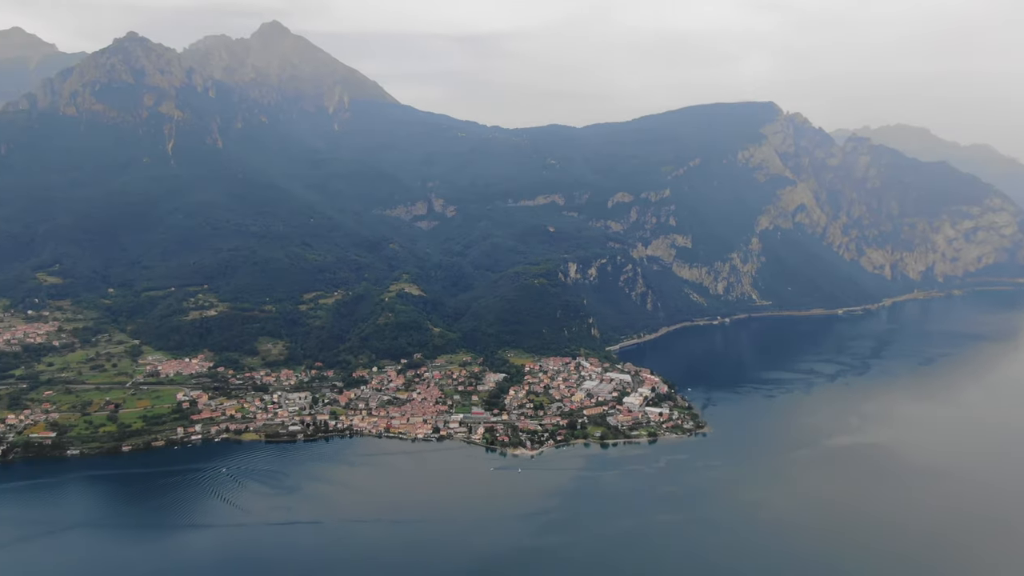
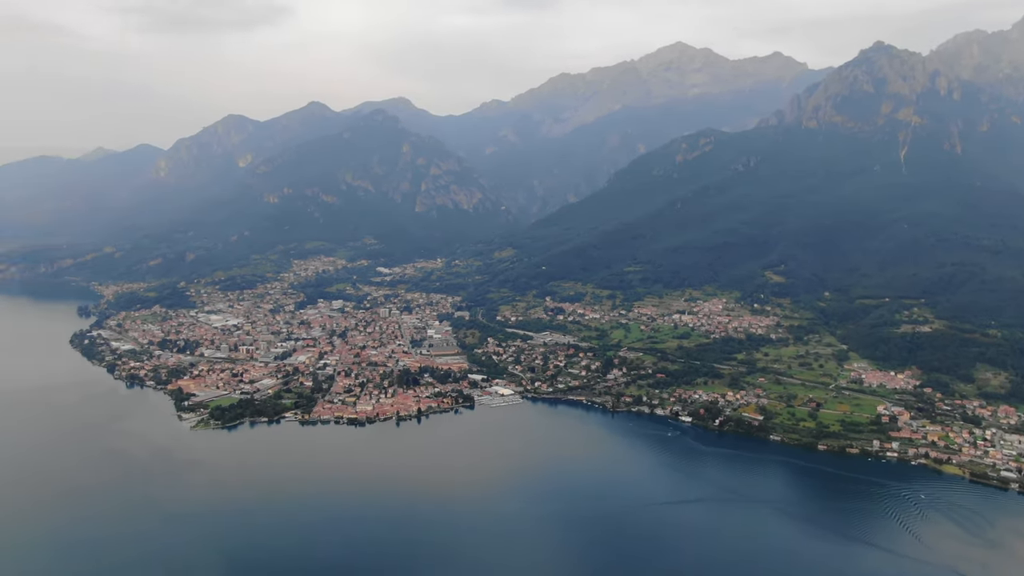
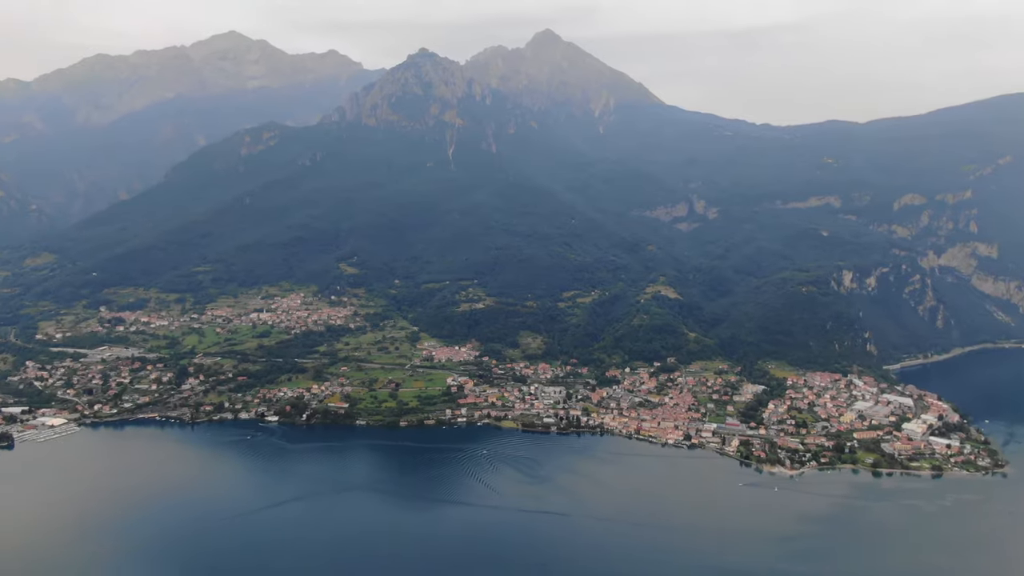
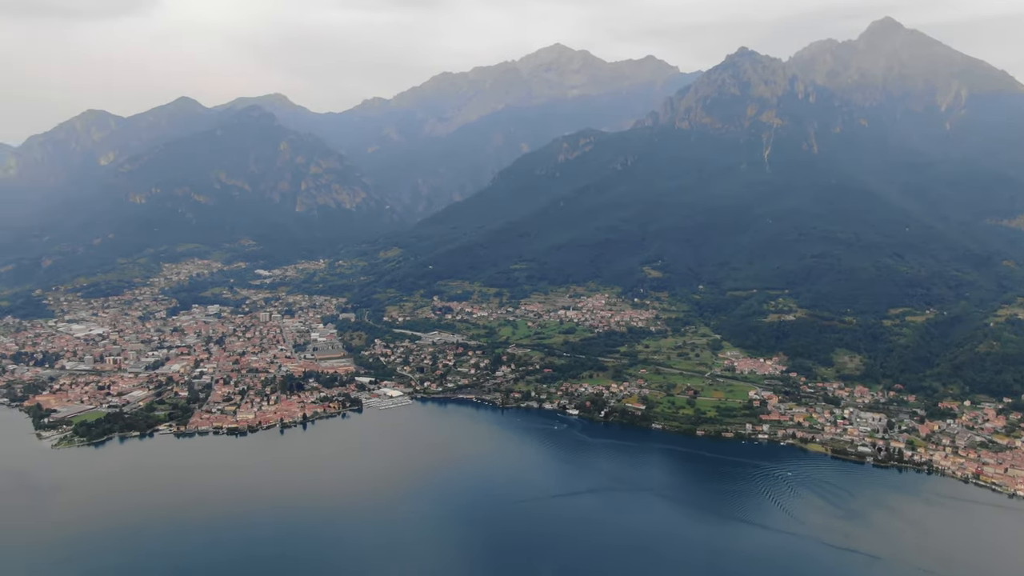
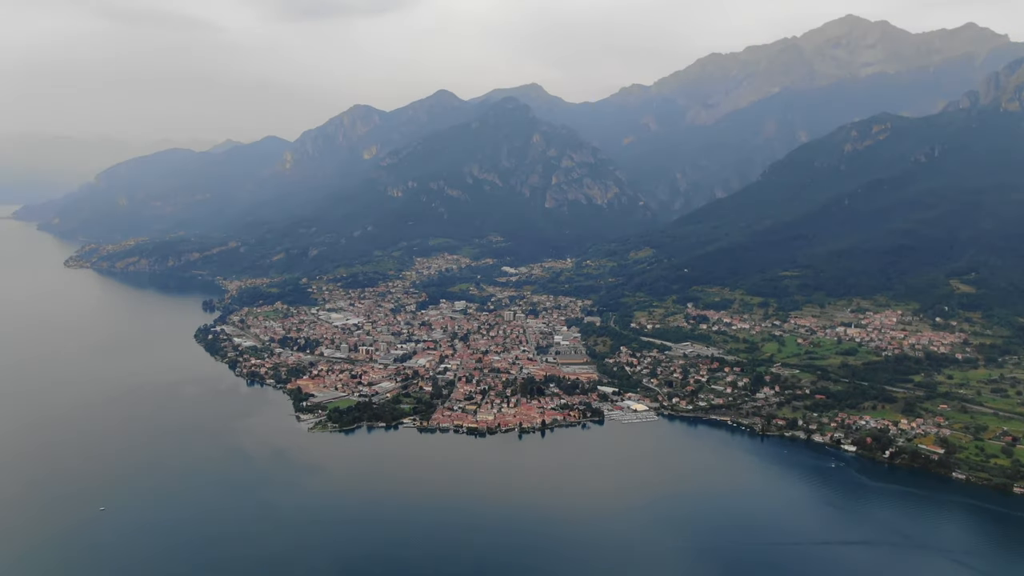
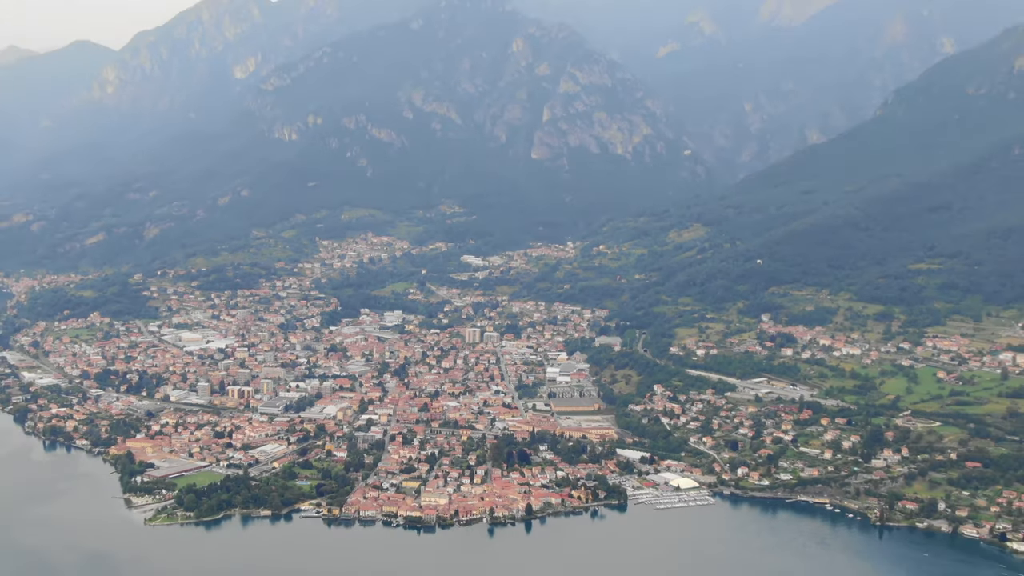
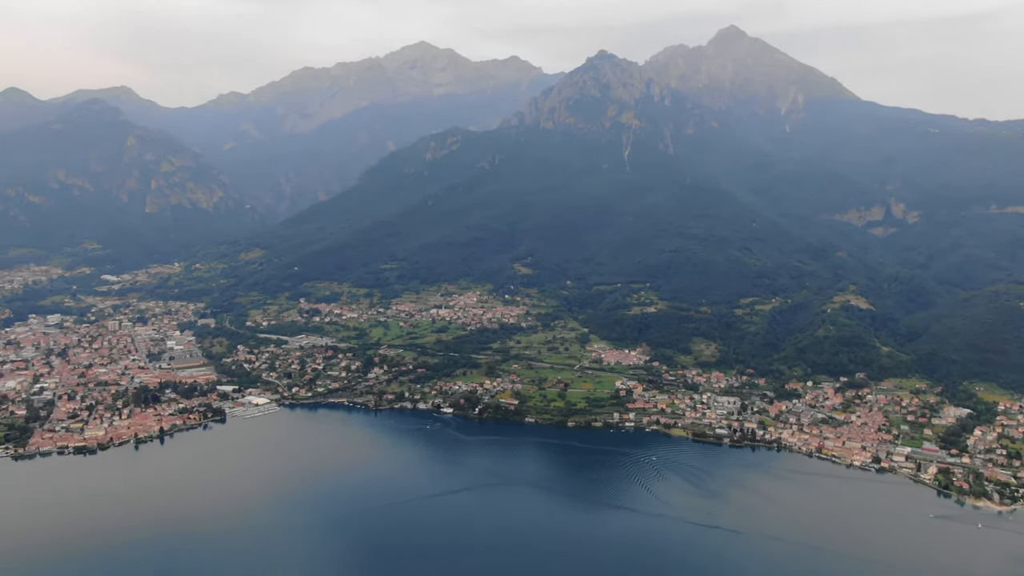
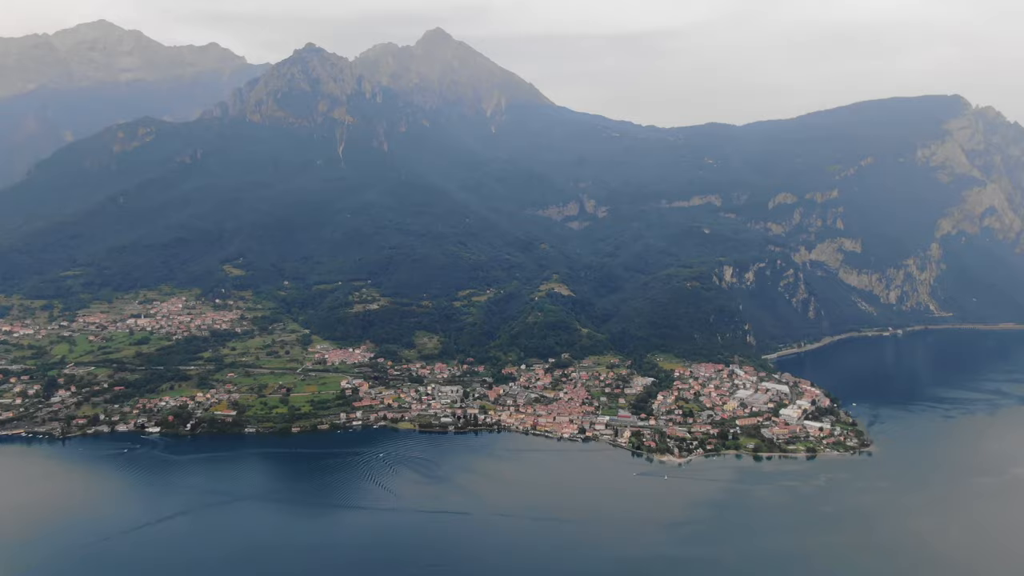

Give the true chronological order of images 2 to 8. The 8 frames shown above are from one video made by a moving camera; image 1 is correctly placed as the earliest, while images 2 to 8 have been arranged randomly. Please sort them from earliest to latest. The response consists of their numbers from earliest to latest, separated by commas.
8, 3, 7, 4, 2, 5, 6
